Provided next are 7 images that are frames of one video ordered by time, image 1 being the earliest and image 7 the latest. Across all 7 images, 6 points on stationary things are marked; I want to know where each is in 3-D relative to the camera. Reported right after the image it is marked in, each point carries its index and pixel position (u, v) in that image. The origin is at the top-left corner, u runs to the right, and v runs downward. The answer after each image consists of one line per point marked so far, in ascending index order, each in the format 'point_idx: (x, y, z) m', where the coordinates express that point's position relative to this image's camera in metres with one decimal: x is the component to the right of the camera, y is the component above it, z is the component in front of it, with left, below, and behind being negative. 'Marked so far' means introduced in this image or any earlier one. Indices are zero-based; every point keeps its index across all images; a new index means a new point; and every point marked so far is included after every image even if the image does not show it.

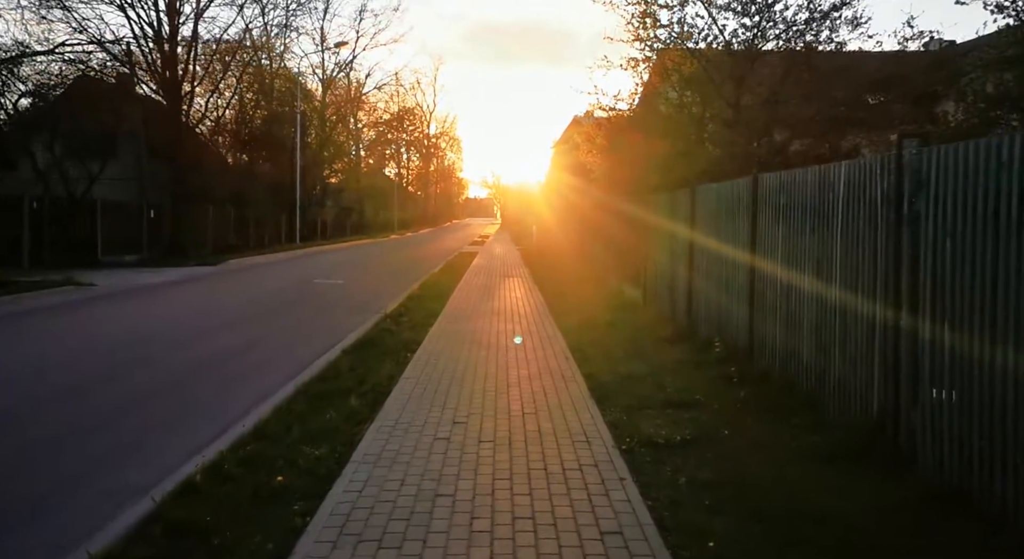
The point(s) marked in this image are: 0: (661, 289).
0: (+2.6, -0.2, +12.3) m
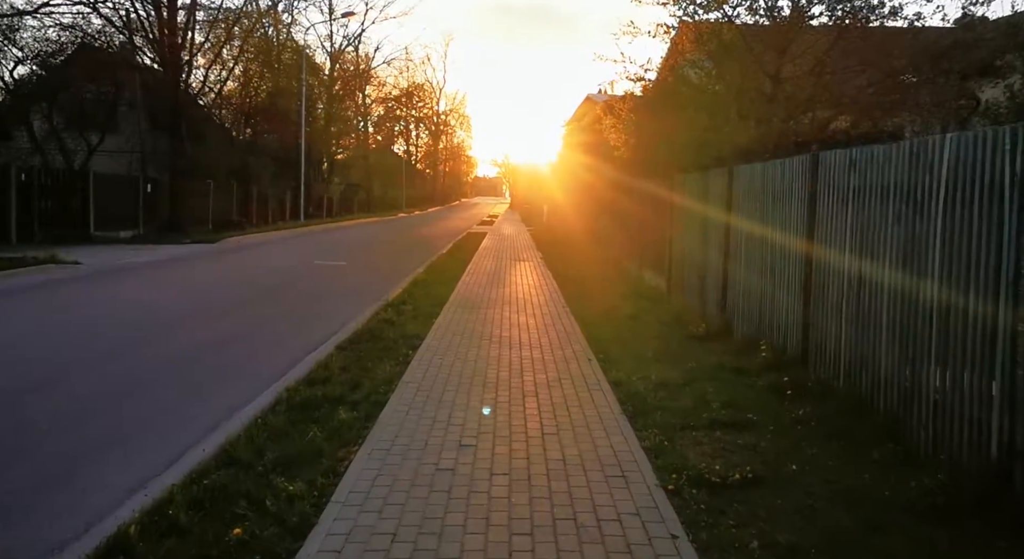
0: (+2.8, -0.1, +11.2) m
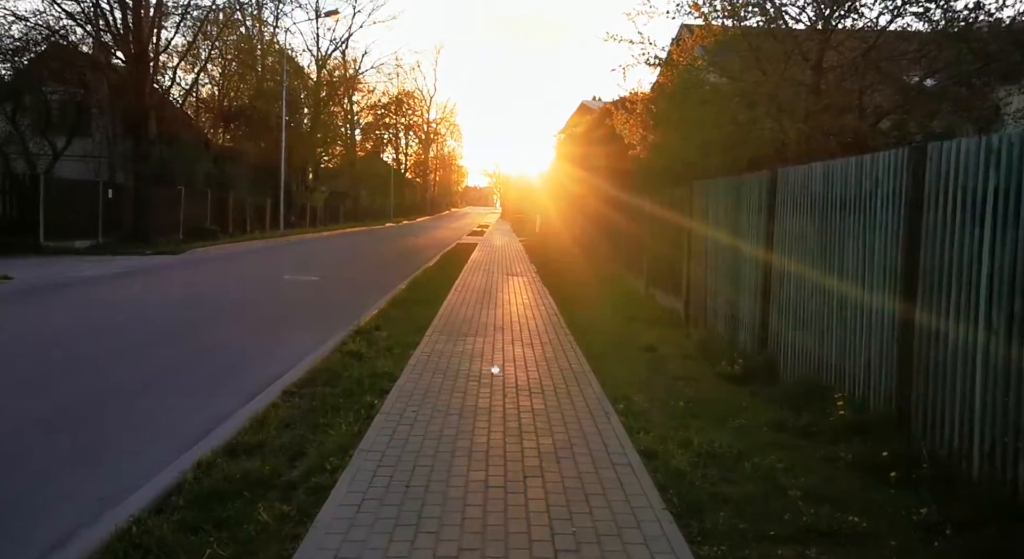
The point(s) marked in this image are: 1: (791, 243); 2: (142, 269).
0: (+2.7, -0.4, +9.6) m
1: (+2.8, +0.4, +7.1) m
2: (-9.5, +0.3, +18.4) m
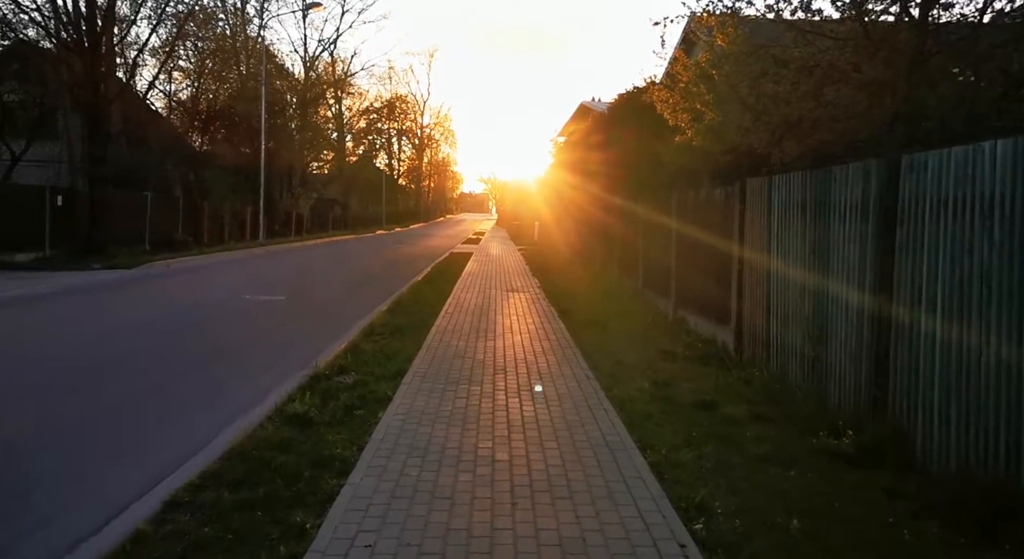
0: (+2.8, -0.6, +7.3) m
1: (+2.8, +0.1, +4.8) m
2: (-9.5, -0.2, +16.0) m
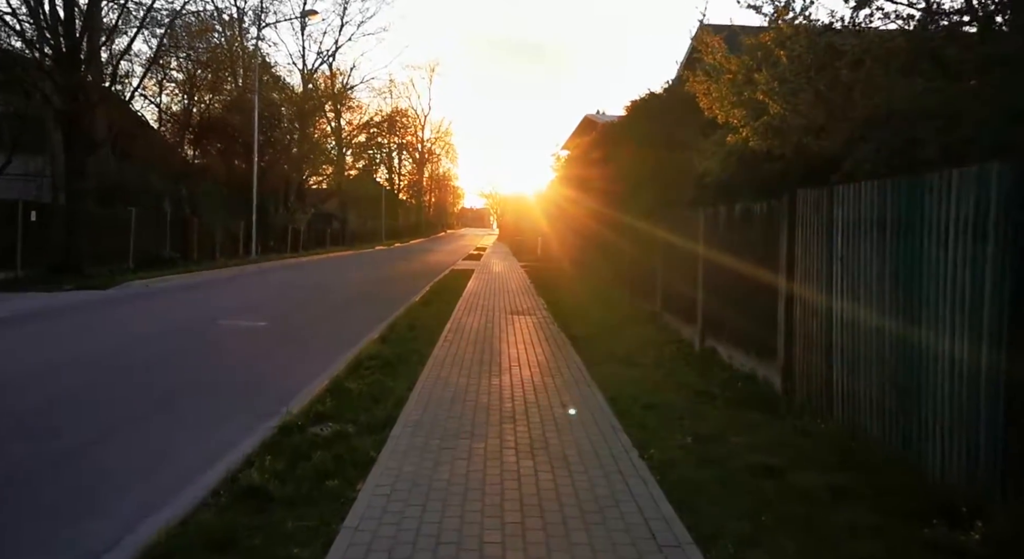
0: (+2.8, -0.9, +6.0) m
1: (+2.9, -0.1, +3.6) m
2: (-9.4, -0.6, +14.8) m
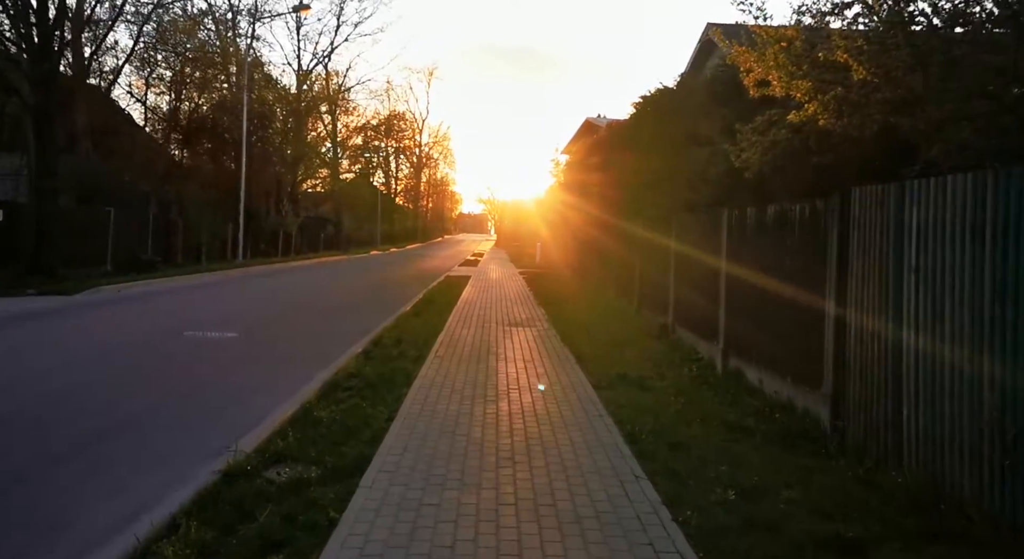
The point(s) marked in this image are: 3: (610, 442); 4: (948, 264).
0: (+2.8, -1.0, +4.9) m
1: (+2.9, -0.2, +2.4) m
2: (-9.4, -0.7, +13.6) m
3: (+0.9, -1.4, +6.0) m
4: (+2.9, +0.1, +4.7) m
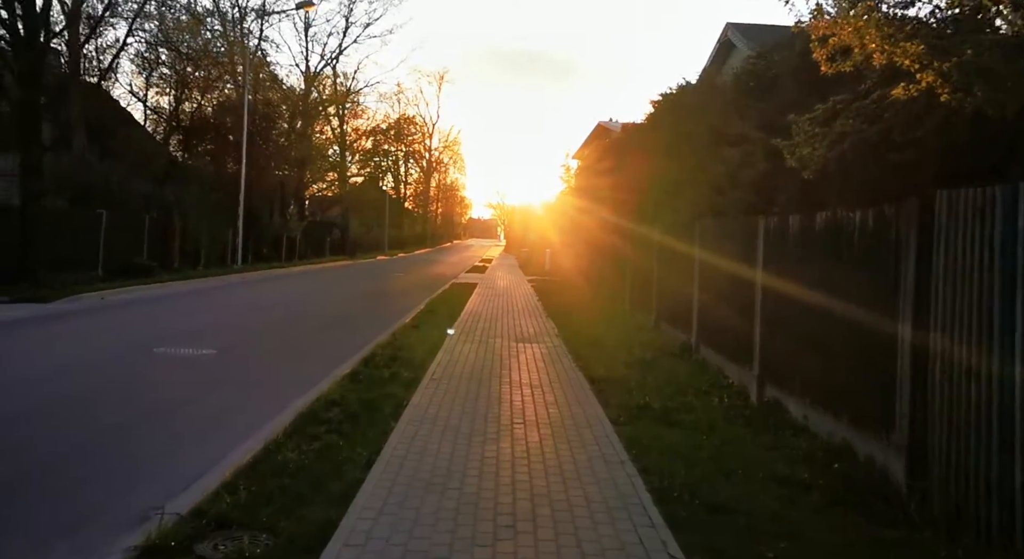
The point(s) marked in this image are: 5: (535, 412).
0: (+2.8, -1.2, +3.8) m
1: (+2.9, -0.3, +1.3) m
2: (-9.3, -0.8, +12.7) m
3: (+0.9, -1.5, +4.9) m
4: (+2.9, -0.1, +3.6) m
5: (+0.2, -1.4, +7.7) m
